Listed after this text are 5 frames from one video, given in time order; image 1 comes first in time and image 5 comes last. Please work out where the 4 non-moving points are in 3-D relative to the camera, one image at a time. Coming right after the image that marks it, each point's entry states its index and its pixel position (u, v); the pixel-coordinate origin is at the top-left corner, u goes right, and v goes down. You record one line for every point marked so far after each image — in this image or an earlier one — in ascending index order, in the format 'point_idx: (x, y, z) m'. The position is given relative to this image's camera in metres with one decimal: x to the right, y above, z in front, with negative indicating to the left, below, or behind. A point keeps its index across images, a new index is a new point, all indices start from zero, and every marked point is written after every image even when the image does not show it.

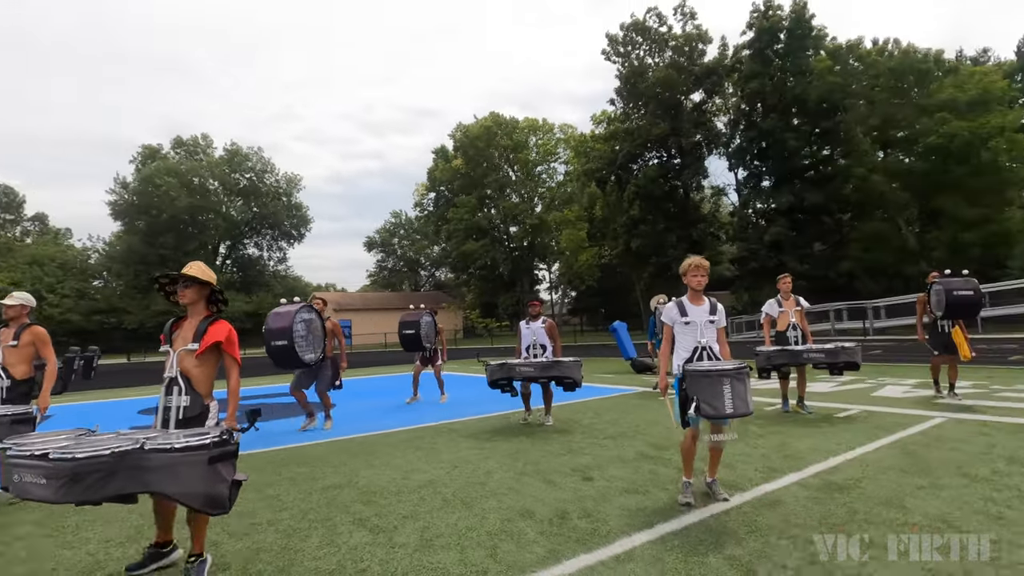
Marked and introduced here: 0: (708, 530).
0: (+1.3, -1.6, +3.4) m
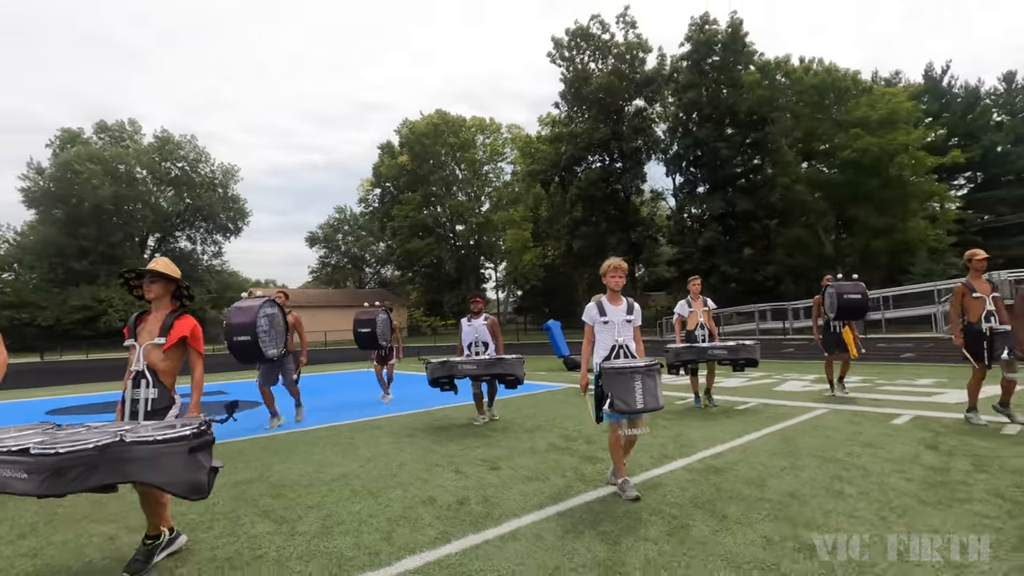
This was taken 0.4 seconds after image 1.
0: (+0.6, -1.6, +3.8) m
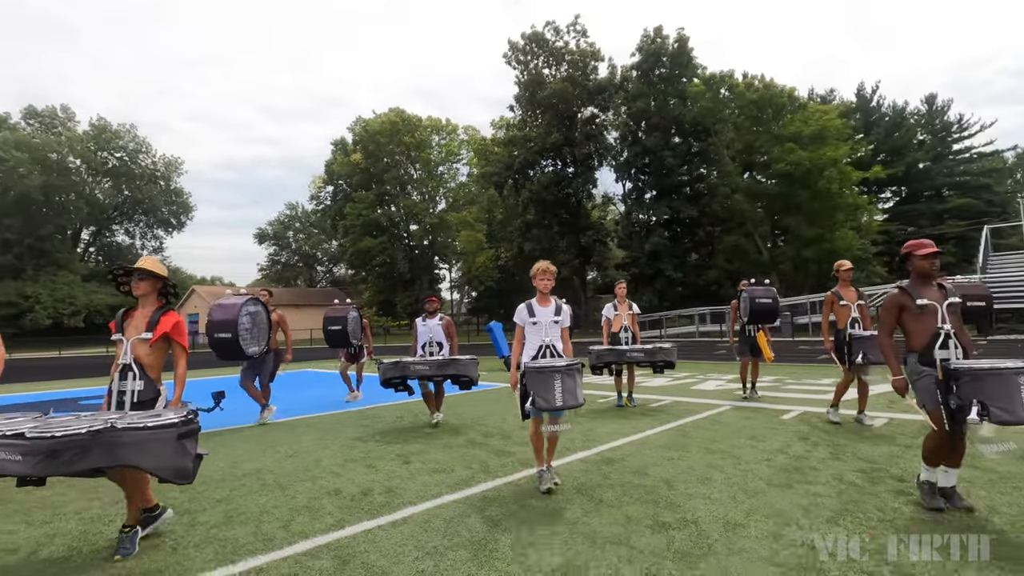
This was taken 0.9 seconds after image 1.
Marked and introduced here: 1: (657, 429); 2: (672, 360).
0: (-0.2, -1.6, +4.1) m
1: (+1.8, -1.7, +6.5) m
2: (+2.5, -1.1, +8.6) m
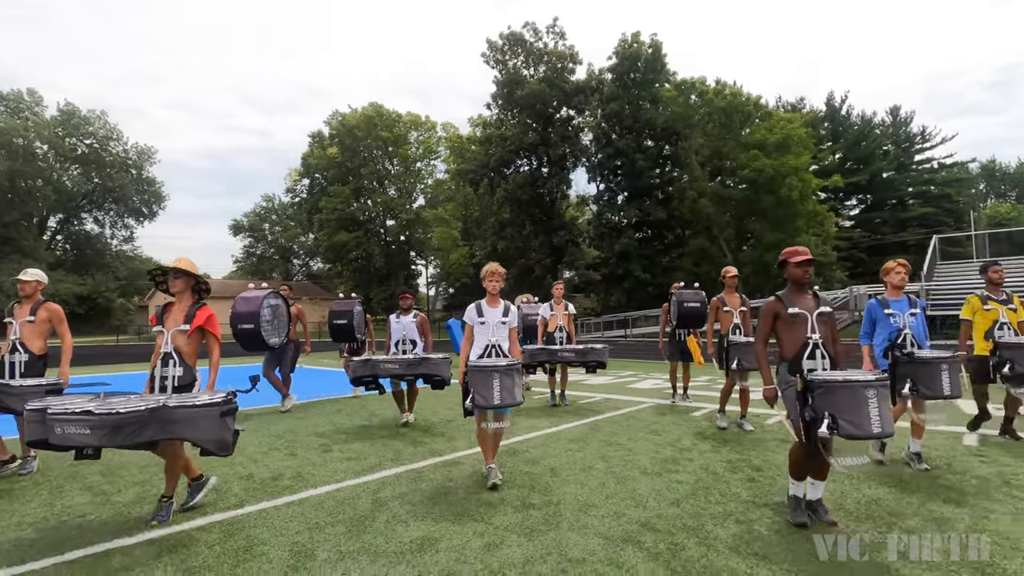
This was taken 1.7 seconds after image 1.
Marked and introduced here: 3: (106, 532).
0: (-1.1, -1.6, +4.5) m
1: (+0.8, -1.8, +6.9) m
2: (+1.5, -1.2, +9.1) m
3: (-2.7, -1.6, +3.6) m
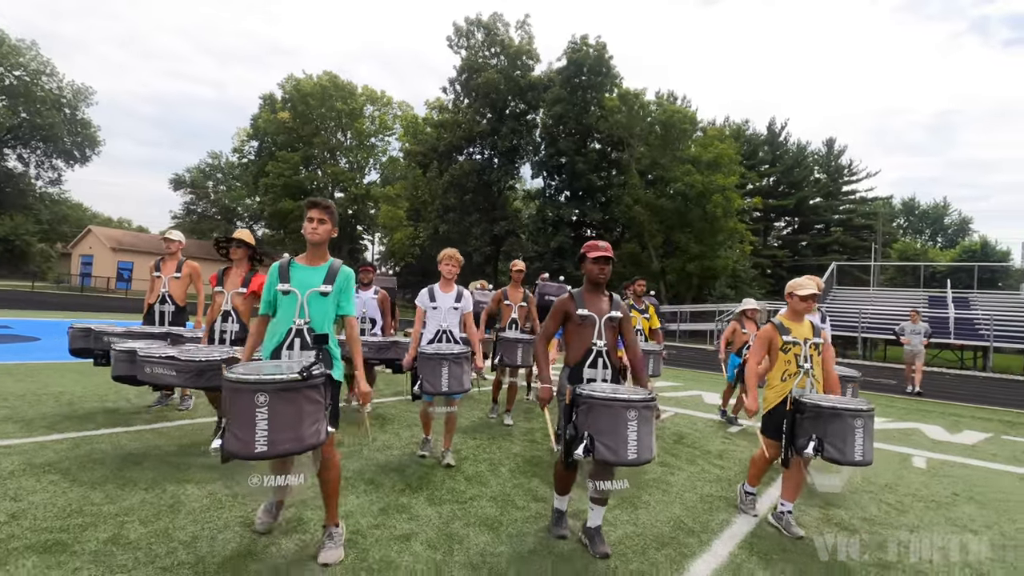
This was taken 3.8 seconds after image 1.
0: (-2.9, -1.4, +5.4) m
1: (-1.2, -1.6, +8.0) m
2: (-0.6, -1.0, +10.2) m
3: (-4.4, -1.2, +4.3) m
